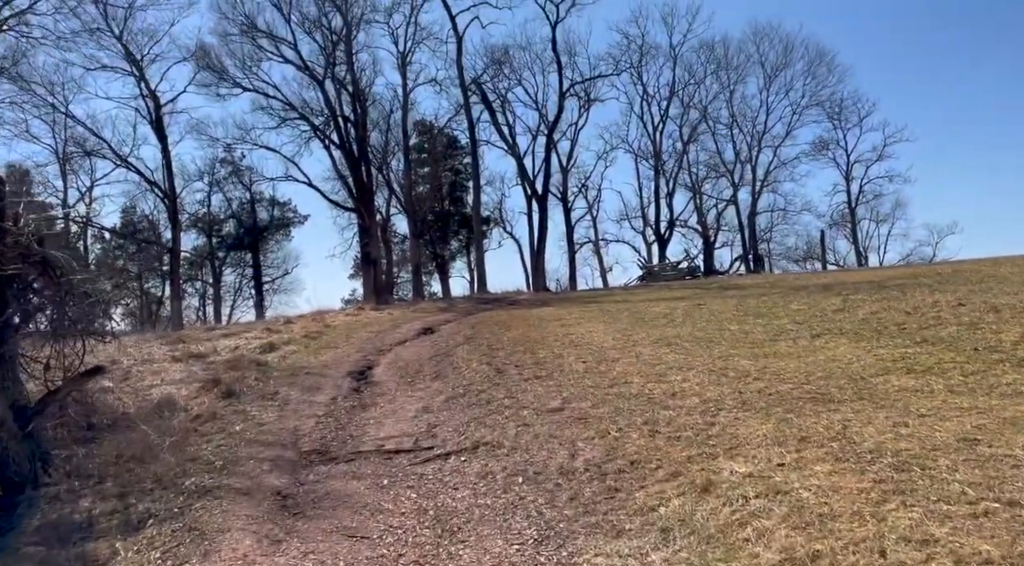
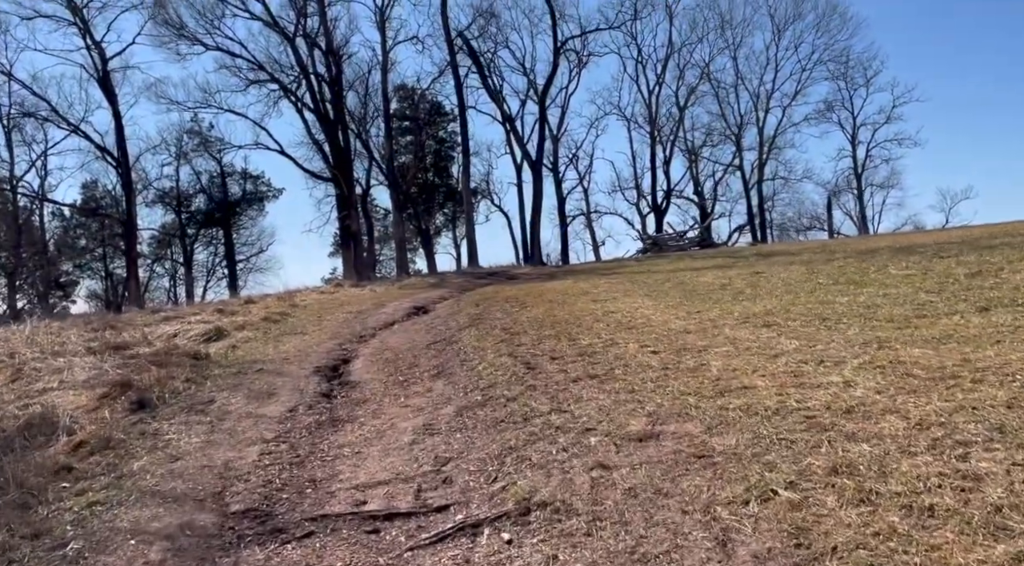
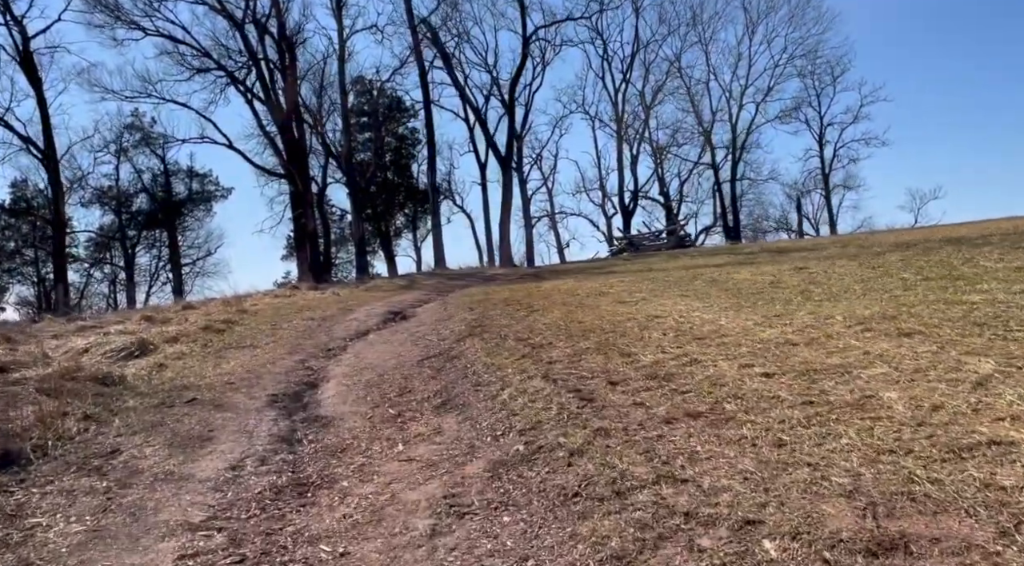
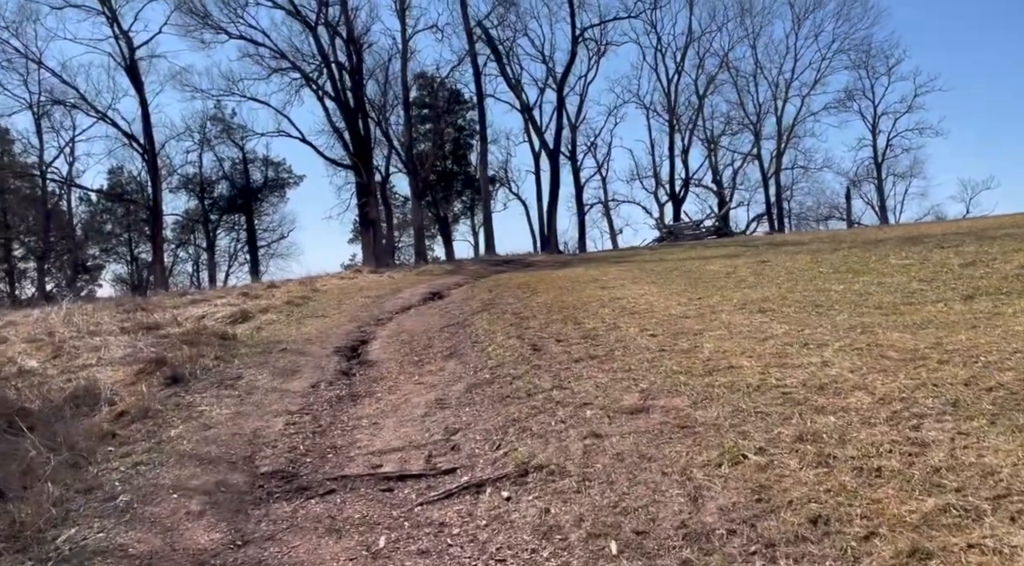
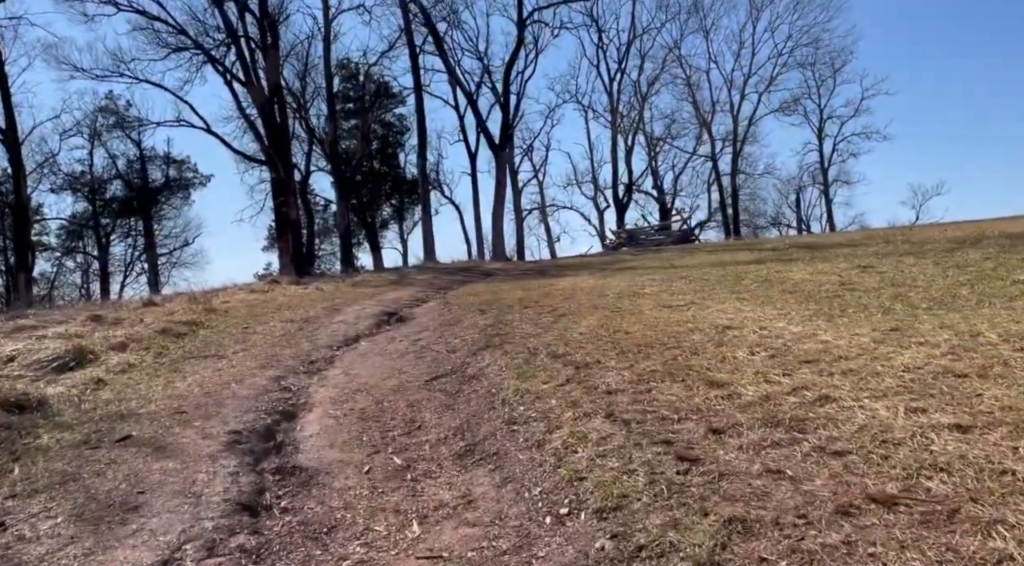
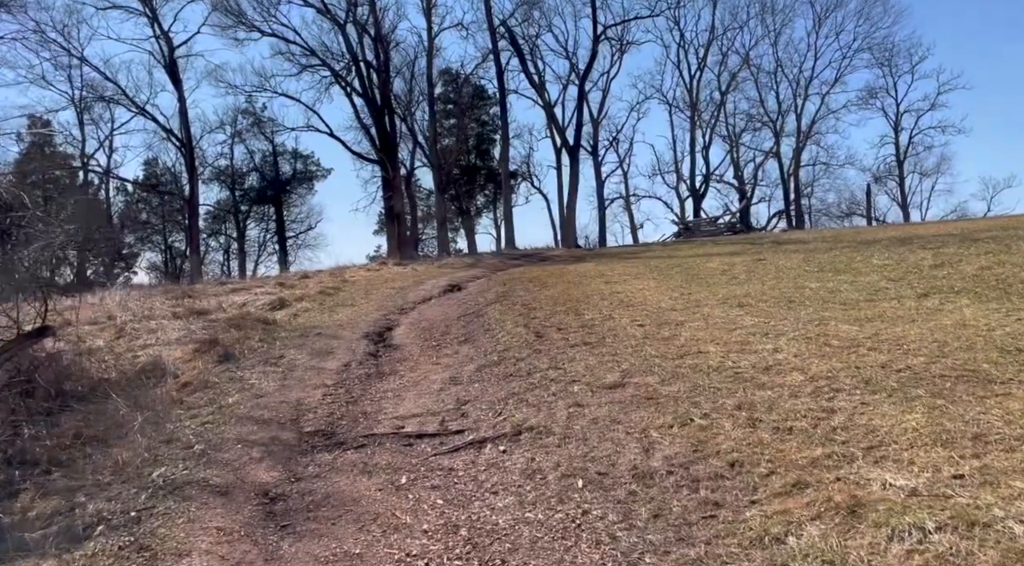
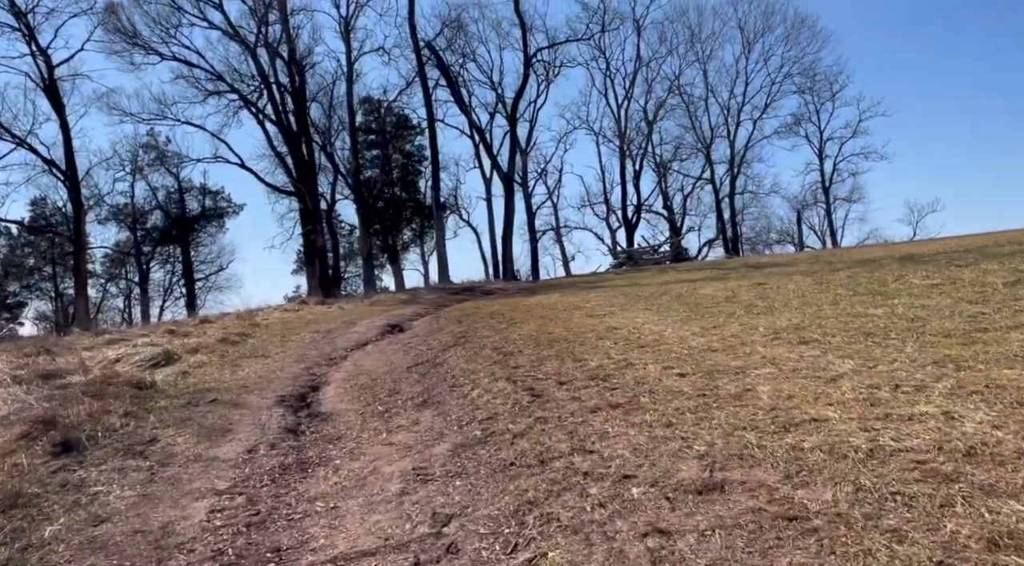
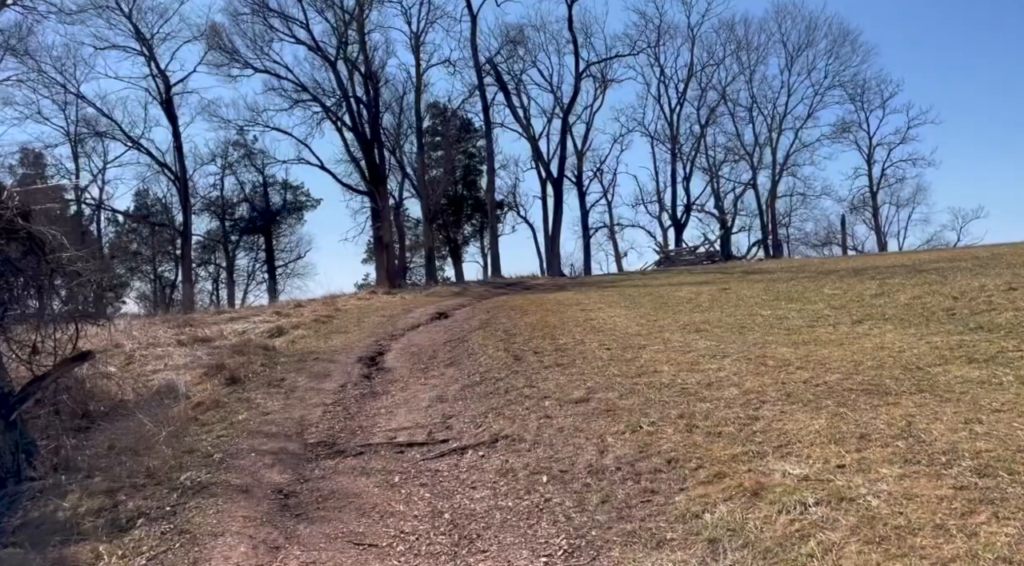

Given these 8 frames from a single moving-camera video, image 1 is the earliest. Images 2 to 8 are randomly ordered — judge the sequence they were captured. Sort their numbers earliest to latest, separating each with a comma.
8, 6, 4, 2, 7, 3, 5
